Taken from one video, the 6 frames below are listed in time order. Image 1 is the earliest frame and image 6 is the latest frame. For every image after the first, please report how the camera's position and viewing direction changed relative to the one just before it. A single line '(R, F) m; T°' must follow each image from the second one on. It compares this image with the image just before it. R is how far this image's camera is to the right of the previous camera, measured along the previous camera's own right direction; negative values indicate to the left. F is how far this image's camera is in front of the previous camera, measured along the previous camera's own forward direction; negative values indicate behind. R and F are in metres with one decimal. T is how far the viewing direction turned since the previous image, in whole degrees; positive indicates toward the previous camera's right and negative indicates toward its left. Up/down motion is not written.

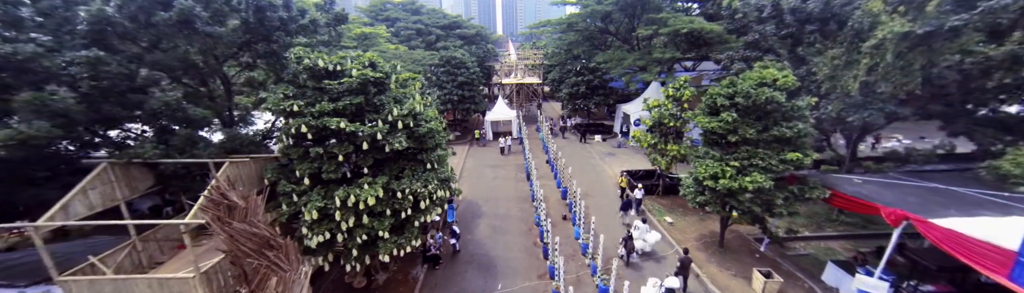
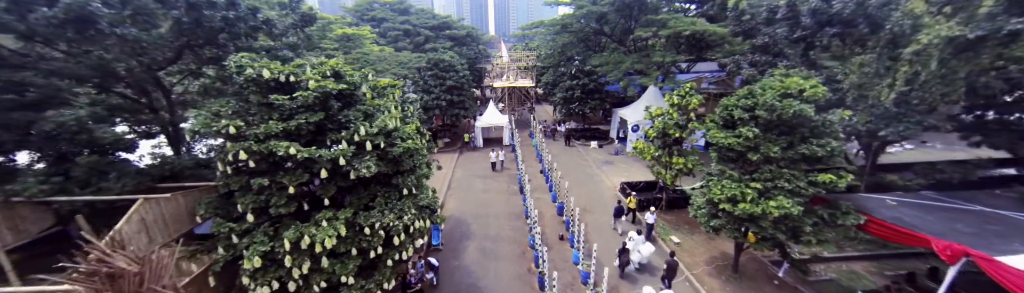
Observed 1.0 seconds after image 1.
(+0.1, +1.1) m; +1°
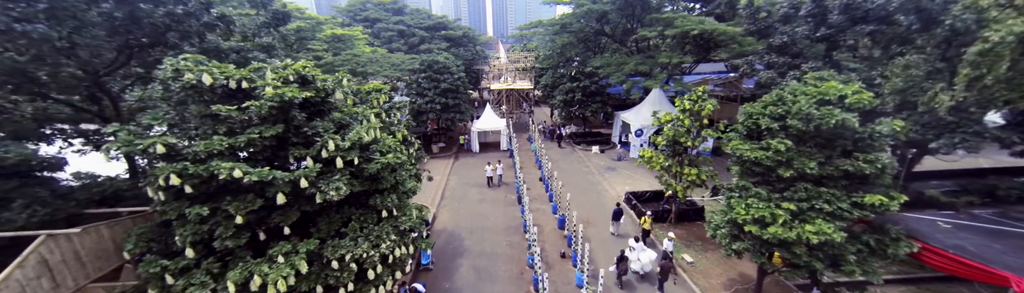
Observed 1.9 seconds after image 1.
(+0.1, +0.9) m; 0°
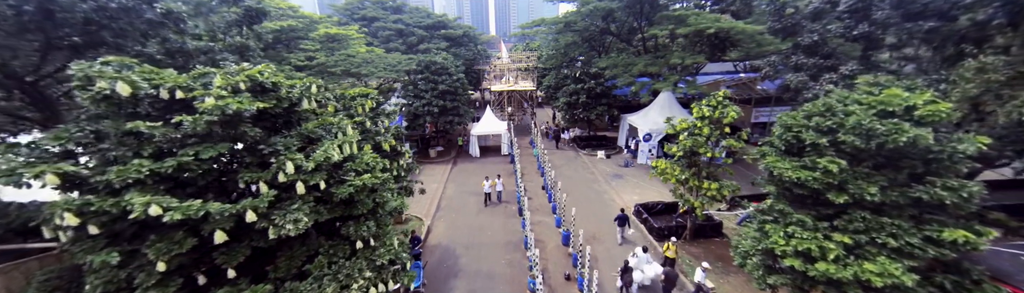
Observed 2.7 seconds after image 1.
(+0.1, +1.0) m; 0°
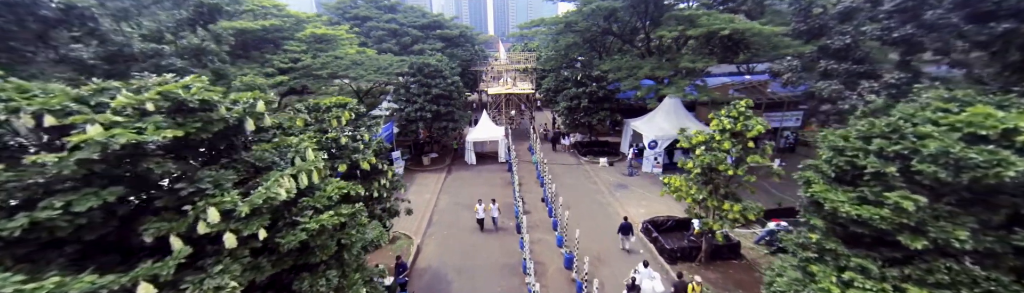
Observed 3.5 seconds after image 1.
(+0.1, +1.0) m; 0°
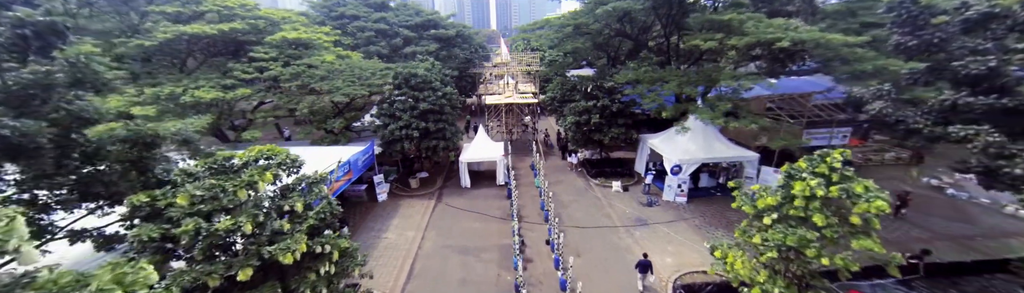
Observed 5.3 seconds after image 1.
(+0.1, +2.5) m; 0°
